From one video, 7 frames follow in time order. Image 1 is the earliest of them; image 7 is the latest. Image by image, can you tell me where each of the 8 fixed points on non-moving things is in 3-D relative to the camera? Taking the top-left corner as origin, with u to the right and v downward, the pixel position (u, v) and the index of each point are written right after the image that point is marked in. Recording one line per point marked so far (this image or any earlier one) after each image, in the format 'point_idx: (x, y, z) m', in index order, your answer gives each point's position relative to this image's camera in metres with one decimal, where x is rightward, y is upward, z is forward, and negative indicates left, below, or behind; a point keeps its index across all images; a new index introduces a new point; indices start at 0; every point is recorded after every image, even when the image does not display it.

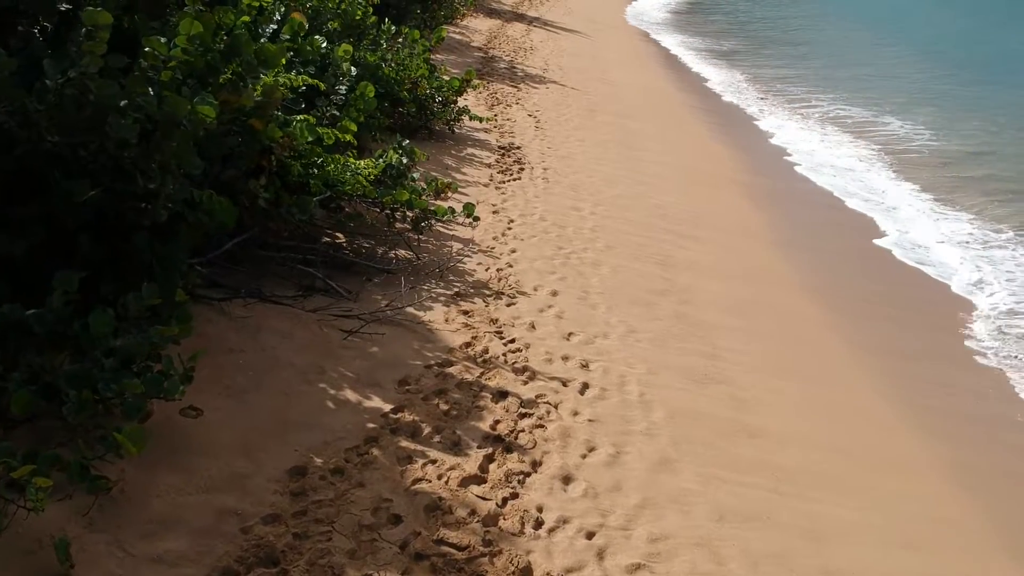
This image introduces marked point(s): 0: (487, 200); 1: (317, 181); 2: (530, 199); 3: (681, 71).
0: (-0.3, +0.9, +7.8) m
1: (-1.4, +0.8, +5.5) m
2: (+0.2, +0.9, +8.0) m
3: (+3.9, +5.0, +17.3) m
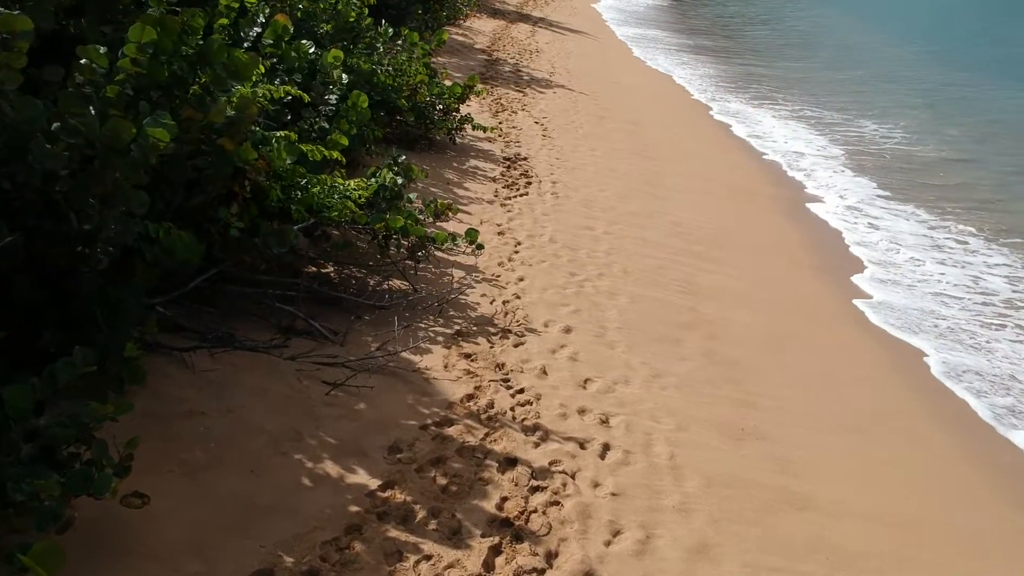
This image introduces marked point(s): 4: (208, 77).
0: (-0.2, +0.6, +7.1) m
1: (-1.4, +0.5, +4.8) m
2: (+0.3, +0.7, +7.4) m
3: (+4.0, +4.8, +16.6) m
4: (-1.7, +1.2, +4.2) m
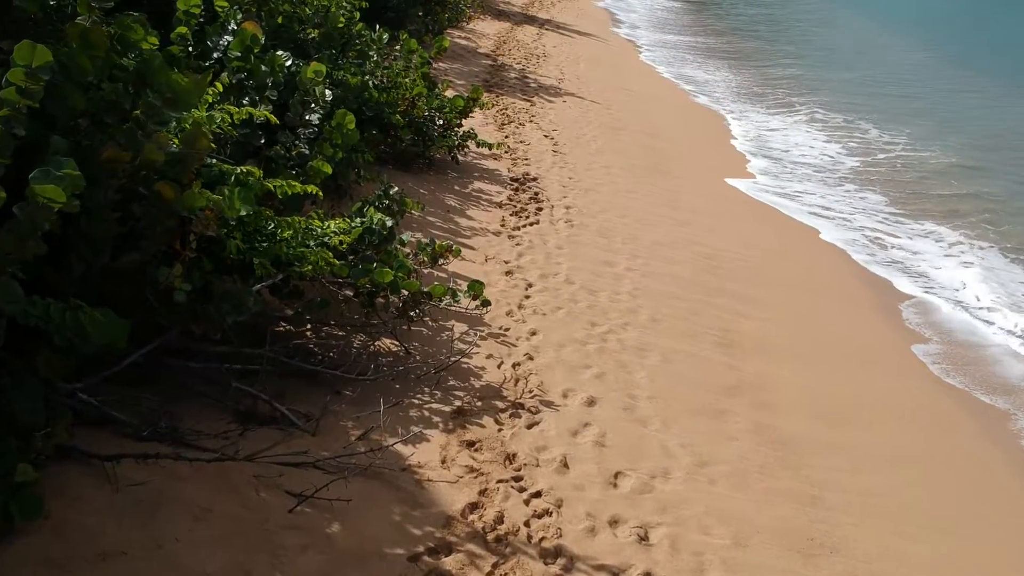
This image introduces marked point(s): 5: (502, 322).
0: (-0.1, +0.2, +6.2) m
1: (-1.3, +0.1, +3.9) m
2: (+0.3, +0.3, +6.5) m
3: (+4.1, +4.4, +15.6) m
4: (-1.6, +0.8, +3.3) m
5: (-0.1, -0.2, +5.2) m
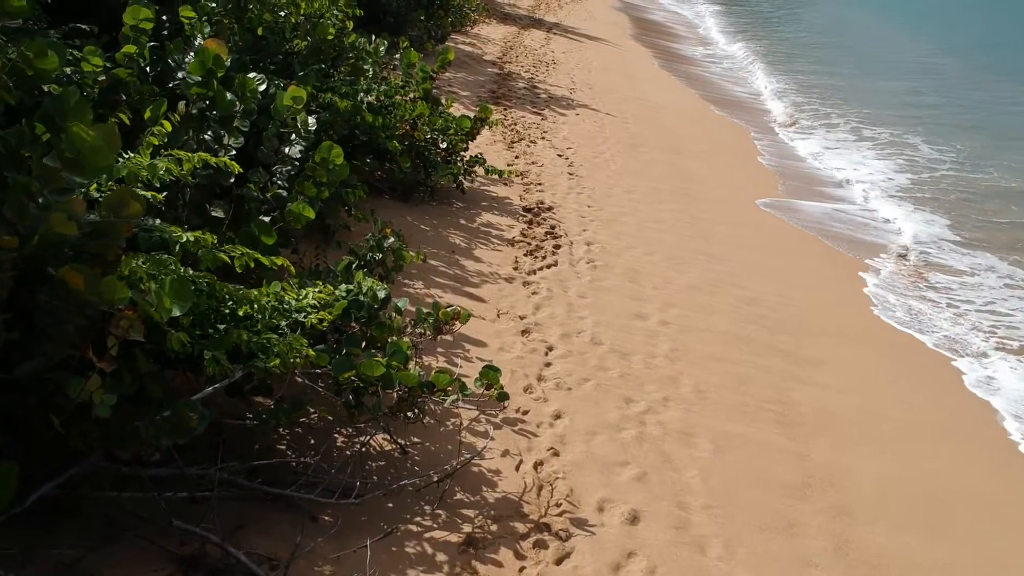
0: (0.0, -0.2, +5.3) m
1: (-1.2, -0.3, +3.0) m
2: (+0.5, -0.1, +5.5) m
3: (+4.3, +4.0, +14.7) m
4: (-1.5, +0.4, +2.4) m
5: (0.0, -0.6, +4.3) m
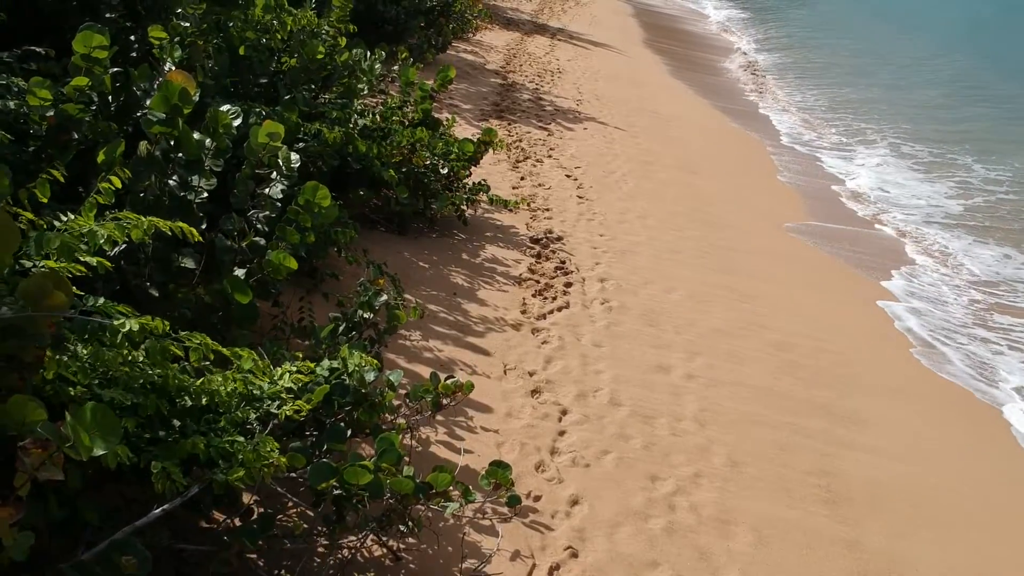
0: (+0.1, -0.5, +4.7) m
1: (-1.1, -0.6, +2.5) m
2: (+0.5, -0.5, +5.0) m
3: (+4.3, +3.6, +14.2) m
4: (-1.5, +0.1, +1.9) m
5: (+0.1, -1.0, +3.7) m
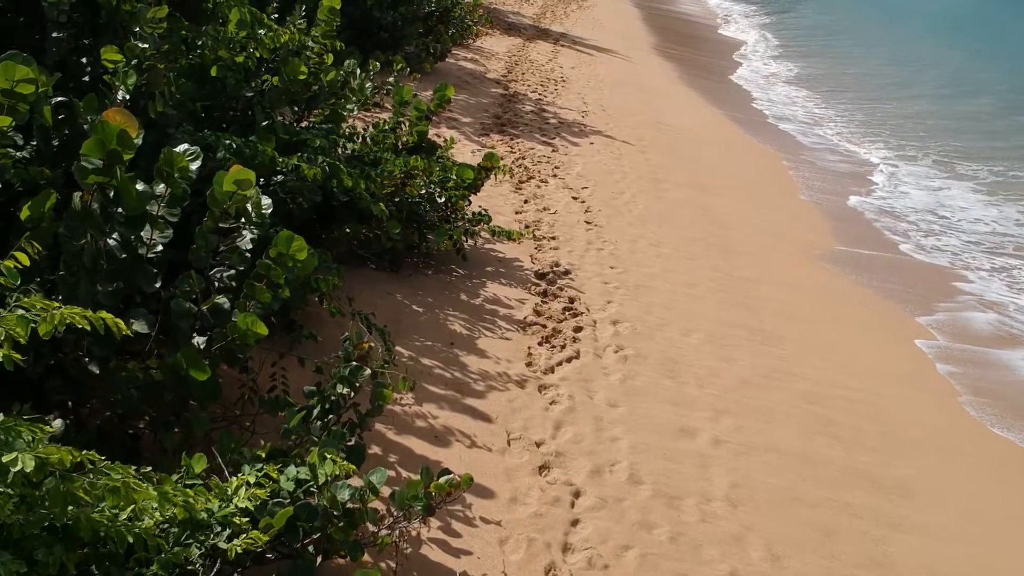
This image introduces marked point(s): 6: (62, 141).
0: (+0.1, -0.8, +4.1) m
1: (-1.1, -0.9, +1.9) m
2: (+0.5, -0.8, +4.4) m
3: (+4.4, +3.3, +13.6) m
4: (-1.5, -0.3, +1.3) m
5: (+0.1, -1.3, +3.2) m
6: (-2.0, +0.6, +3.3) m
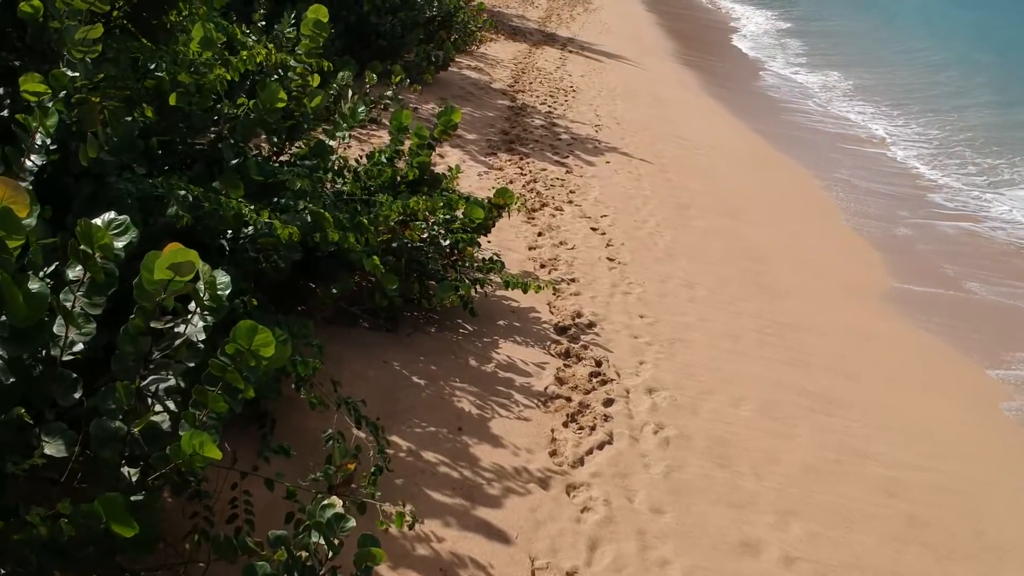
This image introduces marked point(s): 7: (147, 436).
0: (+0.2, -1.2, +3.3) m
1: (-1.0, -1.3, +1.0) m
2: (+0.7, -1.2, +3.6) m
3: (+4.5, +2.9, +12.7) m
4: (-1.3, -0.7, +0.4) m
5: (+0.2, -1.7, +2.3) m
6: (-1.9, +0.2, +2.5) m
7: (-1.2, -0.5, +2.5) m
